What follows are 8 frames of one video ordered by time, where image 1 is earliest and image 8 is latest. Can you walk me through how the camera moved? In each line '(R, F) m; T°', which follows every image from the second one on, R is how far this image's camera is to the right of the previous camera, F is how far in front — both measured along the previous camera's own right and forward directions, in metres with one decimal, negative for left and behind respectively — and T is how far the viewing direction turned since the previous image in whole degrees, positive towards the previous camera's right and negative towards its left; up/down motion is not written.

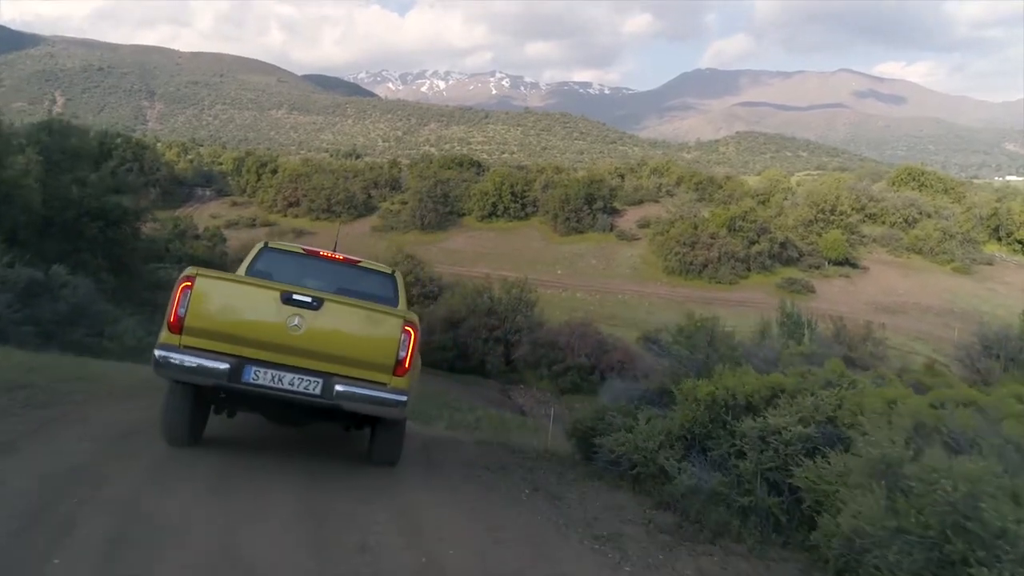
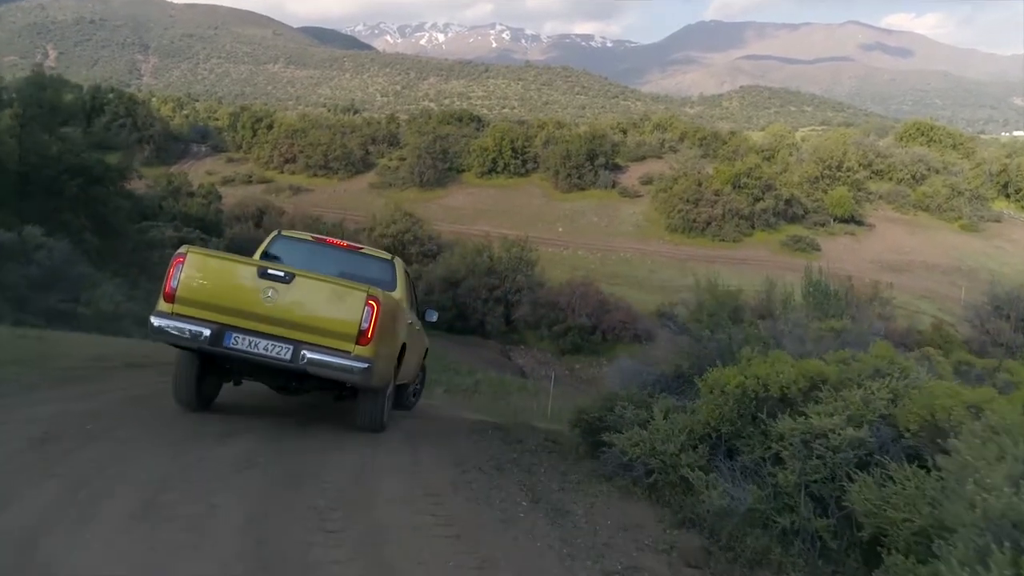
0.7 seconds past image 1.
(0.0, +0.9) m; 0°
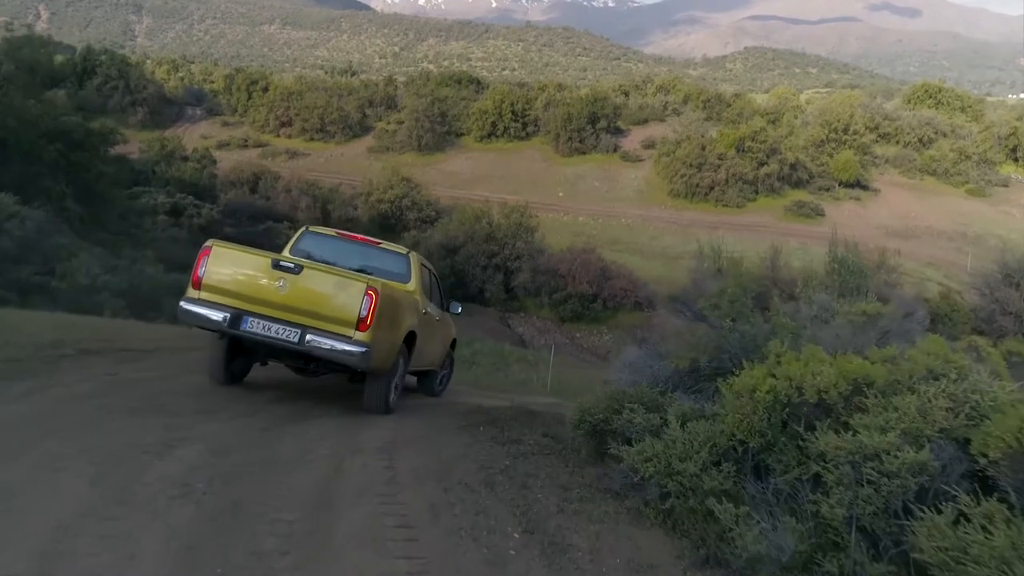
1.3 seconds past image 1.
(+0.1, +0.8) m; 0°
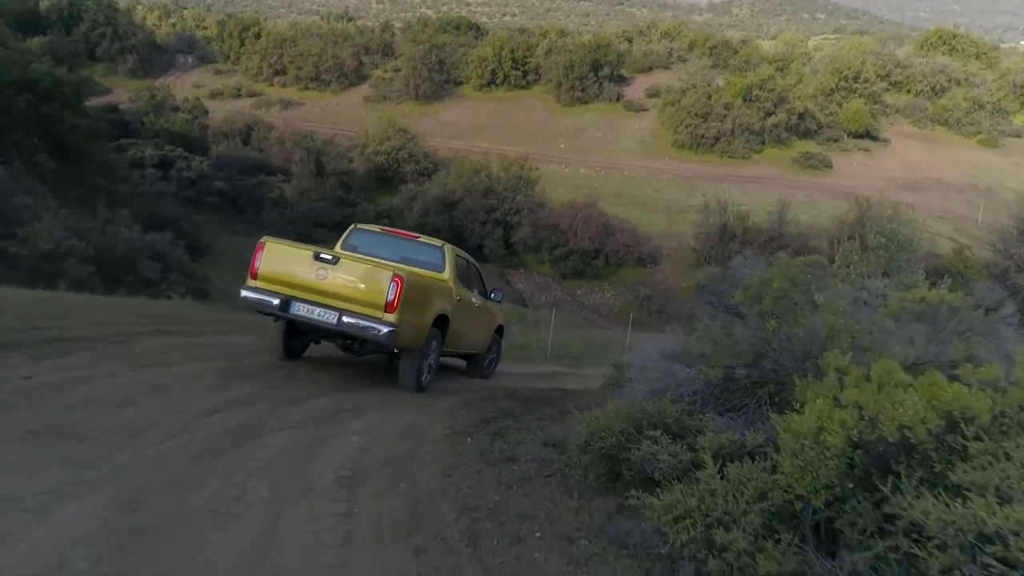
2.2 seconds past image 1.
(+0.1, +1.0) m; 0°
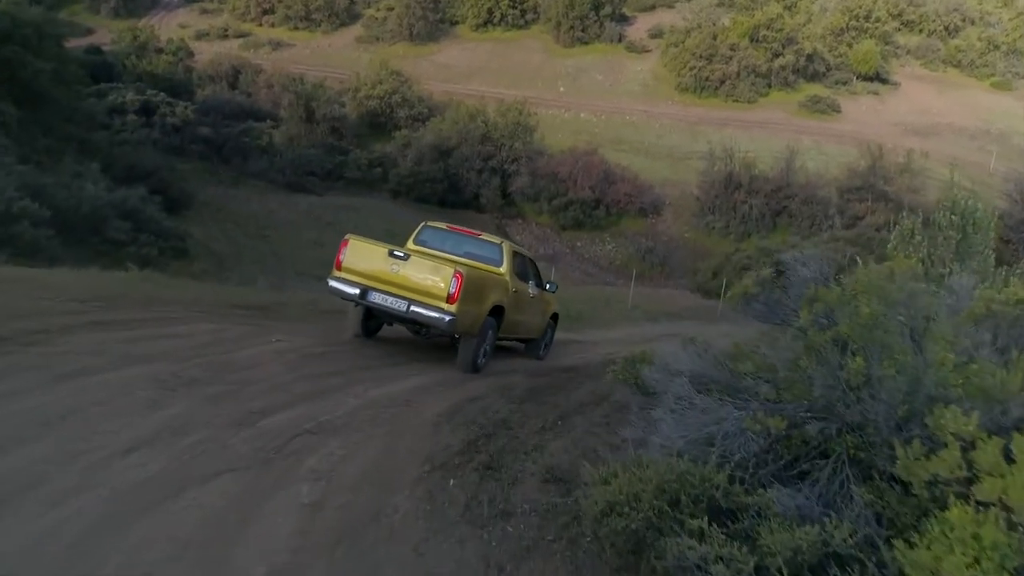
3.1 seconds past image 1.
(0.0, +1.1) m; 0°
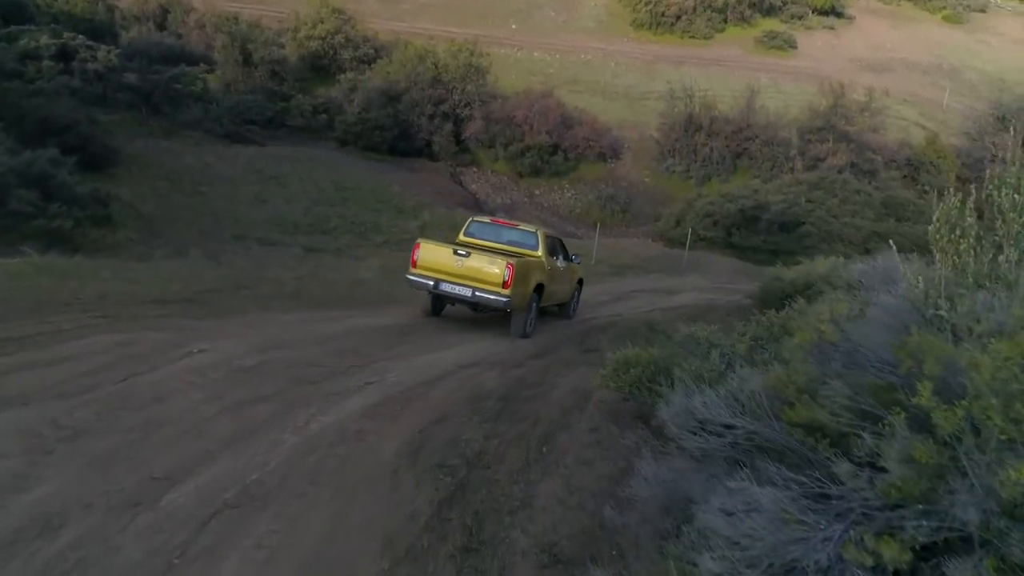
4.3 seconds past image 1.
(-0.1, +1.2) m; +3°
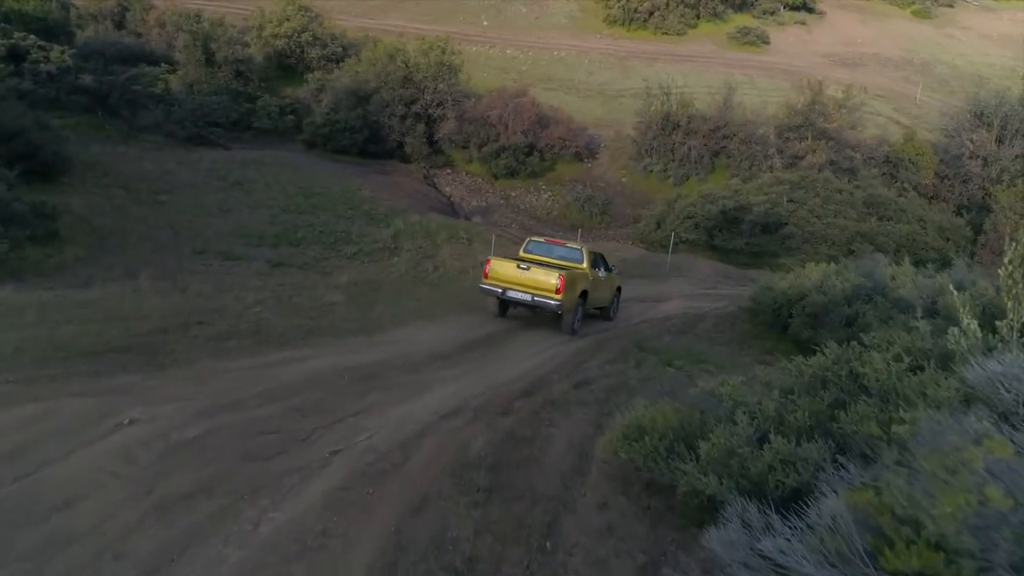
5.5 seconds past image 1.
(-0.1, +0.9) m; +2°
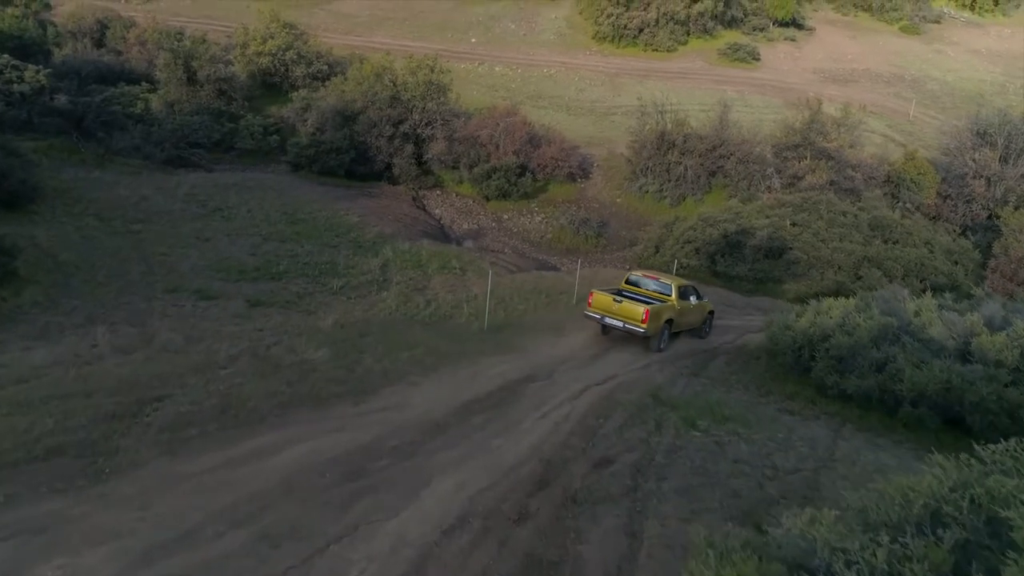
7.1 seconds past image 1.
(-0.2, +1.2) m; +1°
